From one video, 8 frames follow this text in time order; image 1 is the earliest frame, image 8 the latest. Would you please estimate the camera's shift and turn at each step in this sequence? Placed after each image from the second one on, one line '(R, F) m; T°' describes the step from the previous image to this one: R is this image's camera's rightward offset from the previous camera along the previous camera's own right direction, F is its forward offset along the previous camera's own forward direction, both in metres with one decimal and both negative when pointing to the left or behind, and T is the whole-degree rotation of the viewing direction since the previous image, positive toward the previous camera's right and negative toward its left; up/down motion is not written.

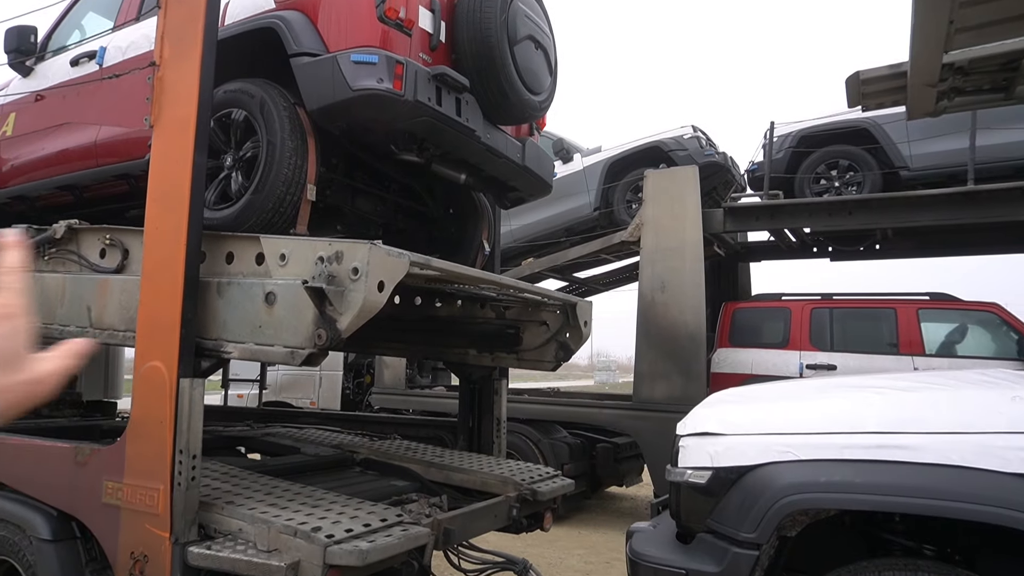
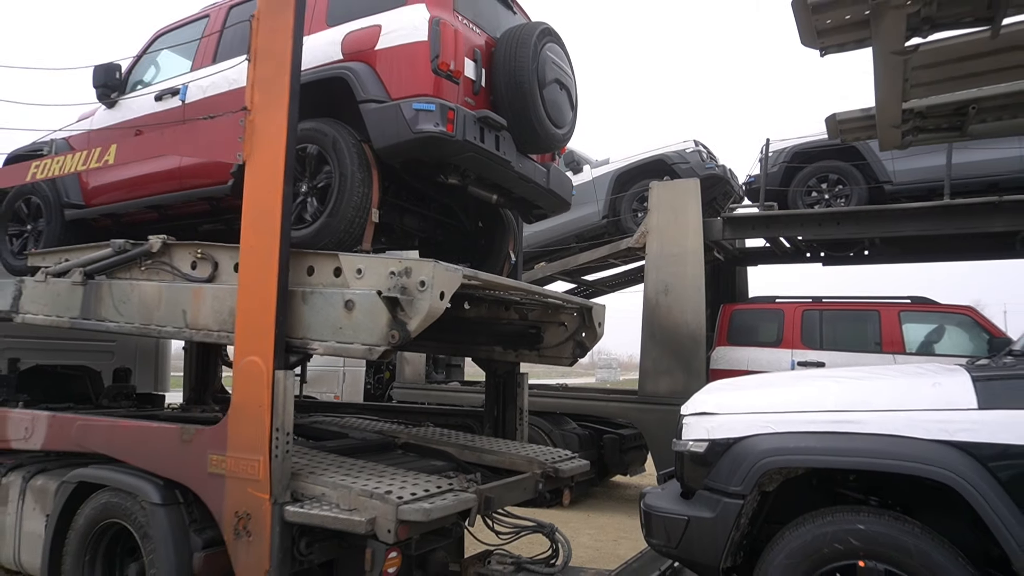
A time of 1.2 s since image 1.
(-0.1, -0.5) m; 0°
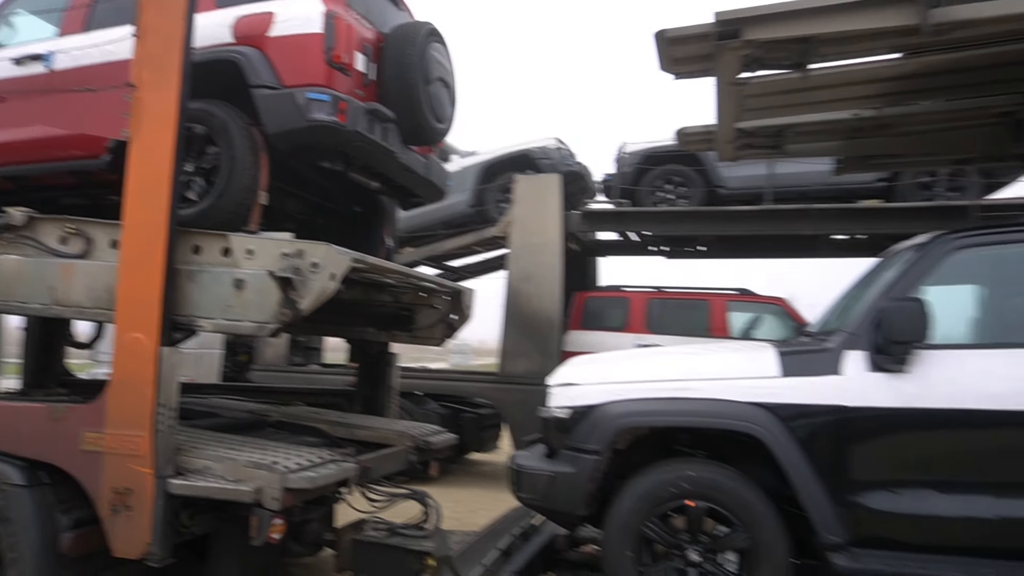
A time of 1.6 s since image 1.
(-0.1, -0.3) m; +12°
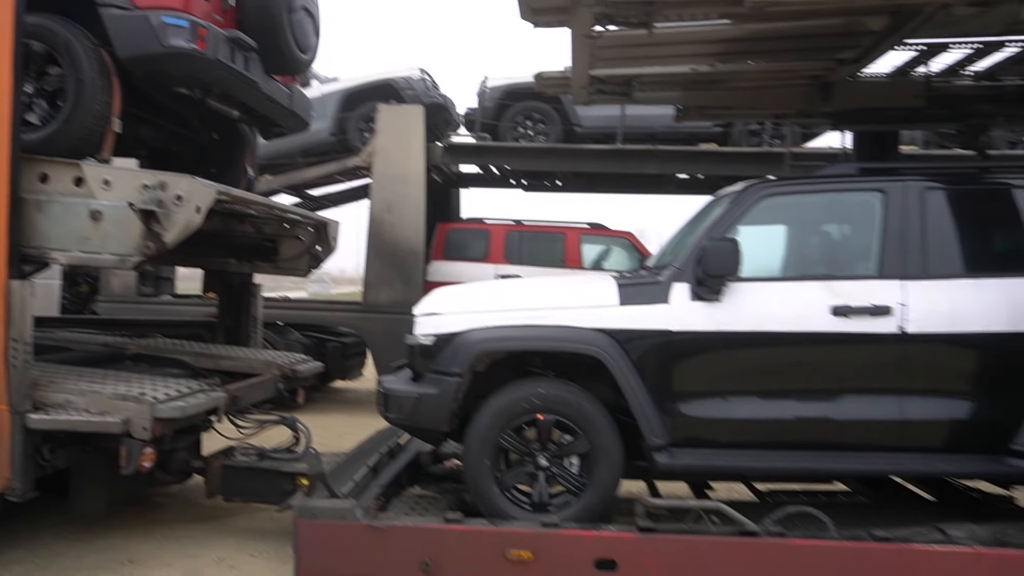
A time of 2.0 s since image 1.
(0.0, -0.2) m; +11°
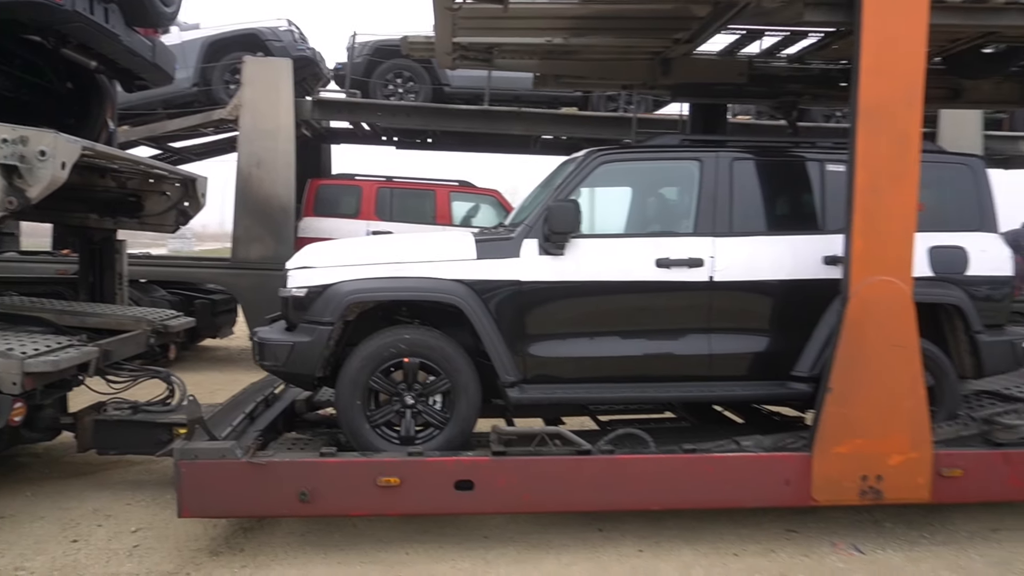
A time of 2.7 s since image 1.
(0.0, -0.4) m; +10°
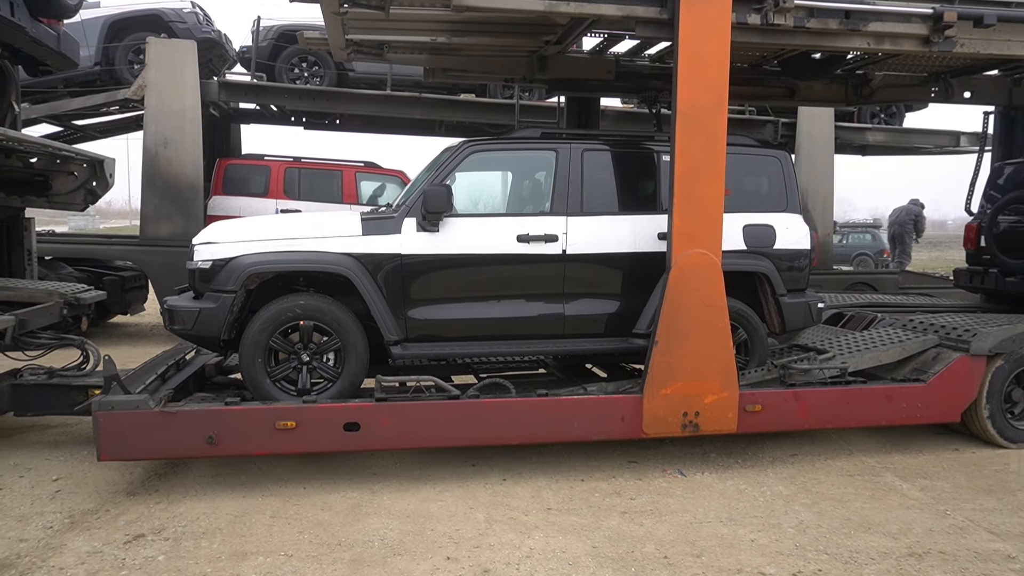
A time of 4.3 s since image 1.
(+0.2, -0.6) m; +6°
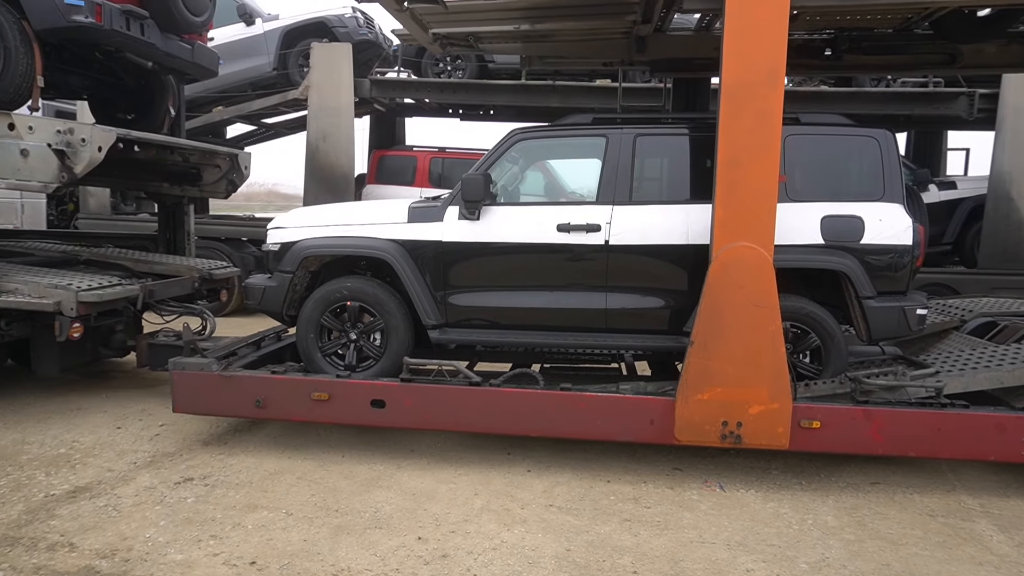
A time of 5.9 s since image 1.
(+1.0, +0.2) m; -18°
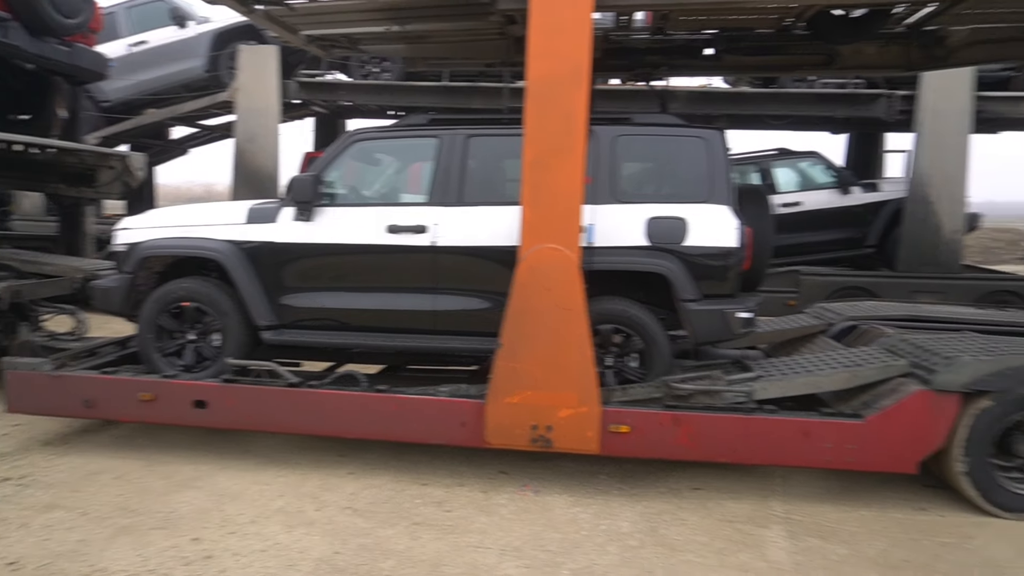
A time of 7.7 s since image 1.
(+1.1, 0.0) m; -1°
